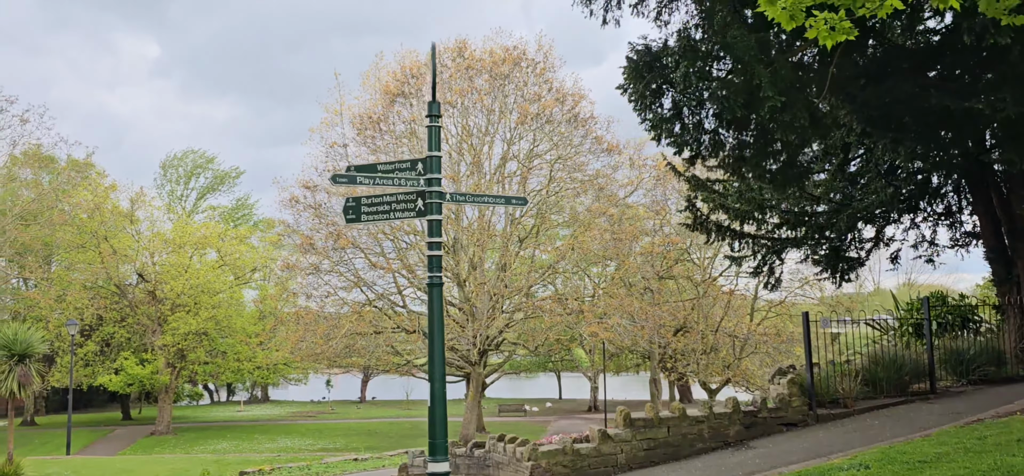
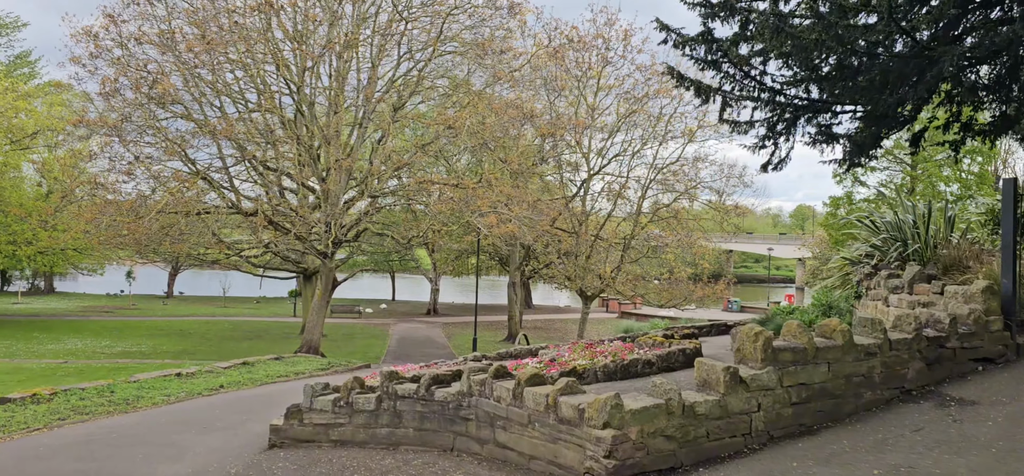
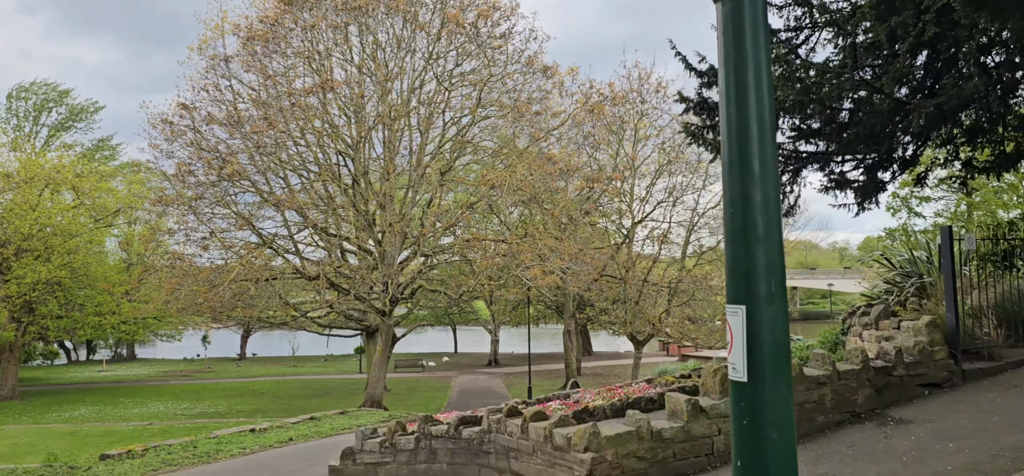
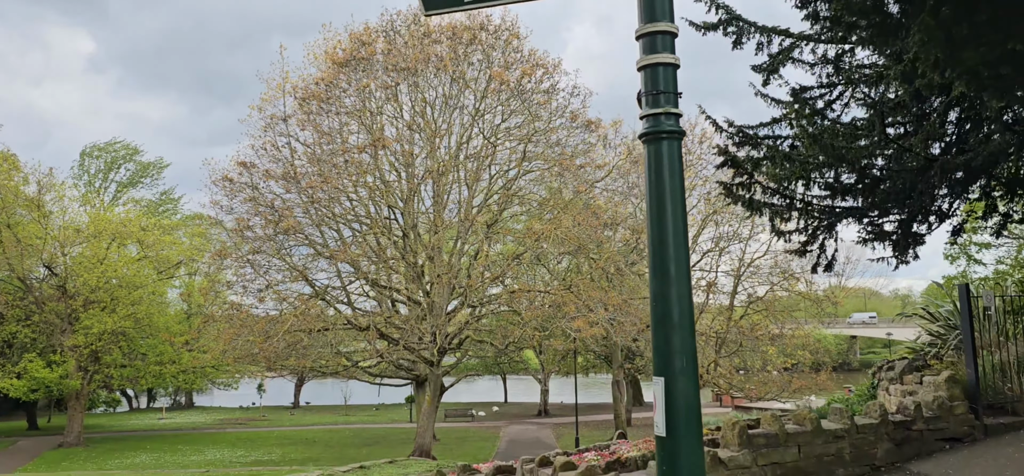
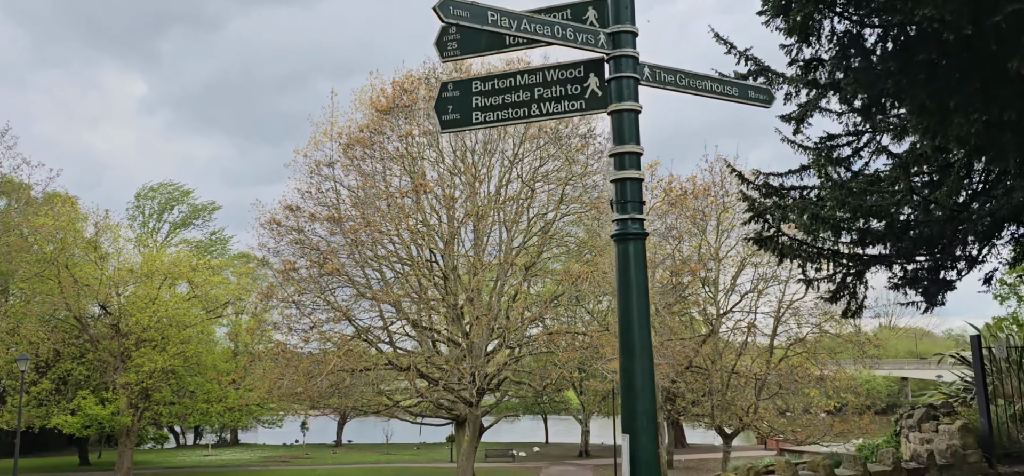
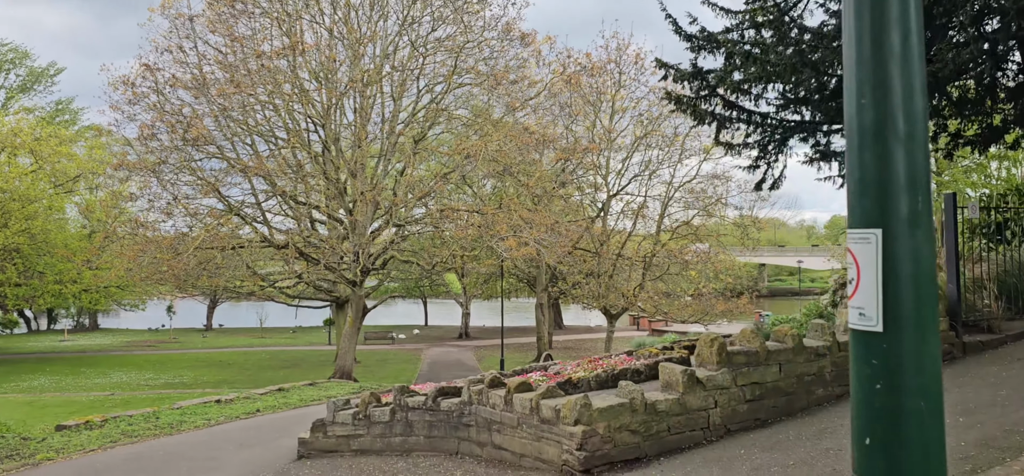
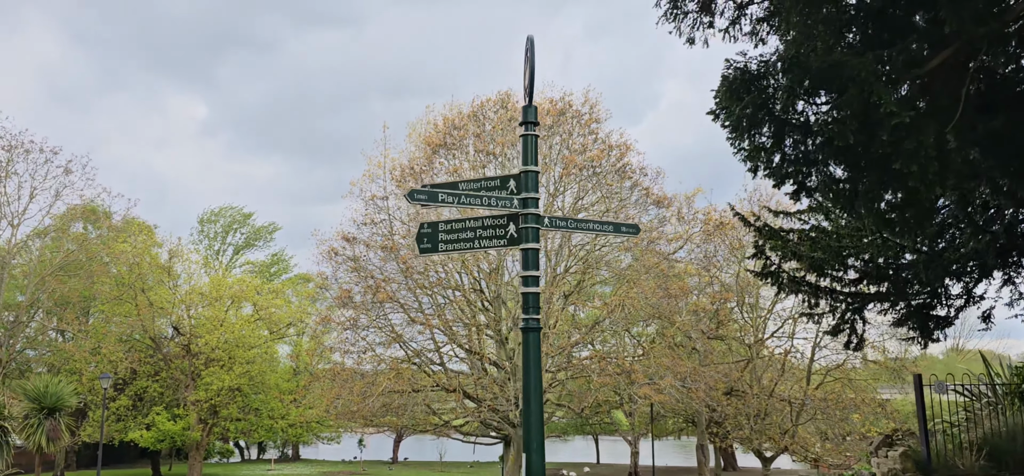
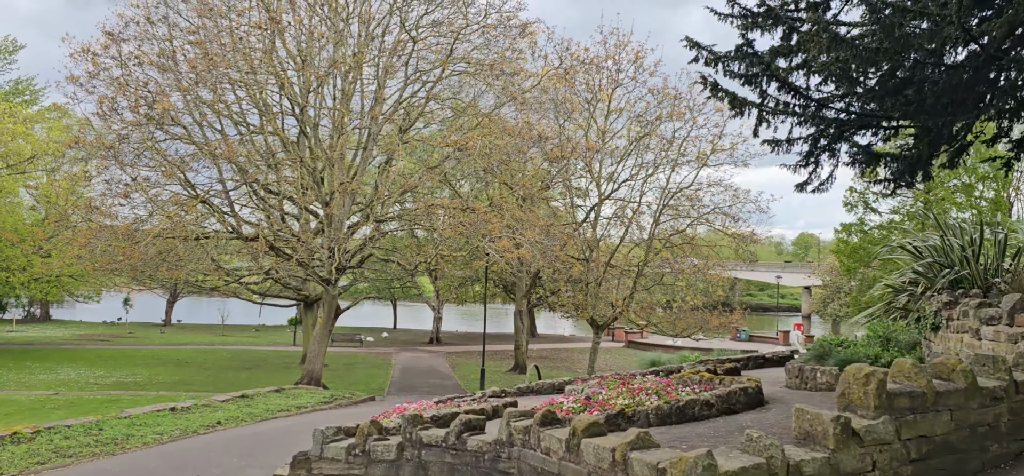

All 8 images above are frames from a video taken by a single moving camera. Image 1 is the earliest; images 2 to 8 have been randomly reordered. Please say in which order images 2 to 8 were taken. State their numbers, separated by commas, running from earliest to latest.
7, 5, 4, 3, 6, 2, 8
